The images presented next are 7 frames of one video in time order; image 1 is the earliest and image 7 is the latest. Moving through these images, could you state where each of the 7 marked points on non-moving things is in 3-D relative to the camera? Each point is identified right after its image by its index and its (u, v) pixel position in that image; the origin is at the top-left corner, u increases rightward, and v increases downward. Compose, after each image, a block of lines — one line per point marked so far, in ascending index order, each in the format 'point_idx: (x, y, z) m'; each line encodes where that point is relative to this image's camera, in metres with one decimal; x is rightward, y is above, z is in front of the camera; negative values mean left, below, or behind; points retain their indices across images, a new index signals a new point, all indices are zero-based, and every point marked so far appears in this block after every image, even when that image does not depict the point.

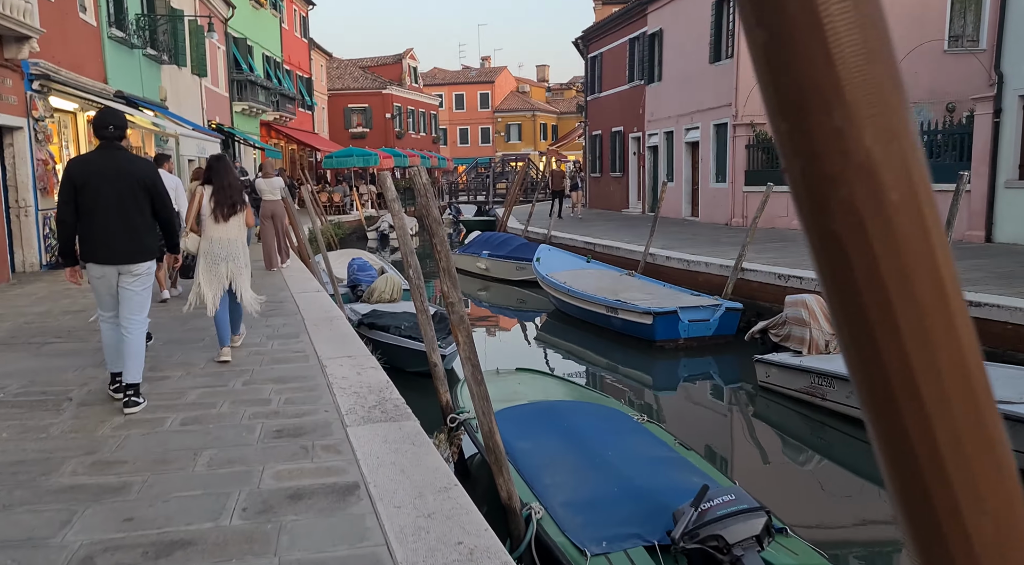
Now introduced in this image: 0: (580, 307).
0: (+1.0, -0.4, +11.8) m
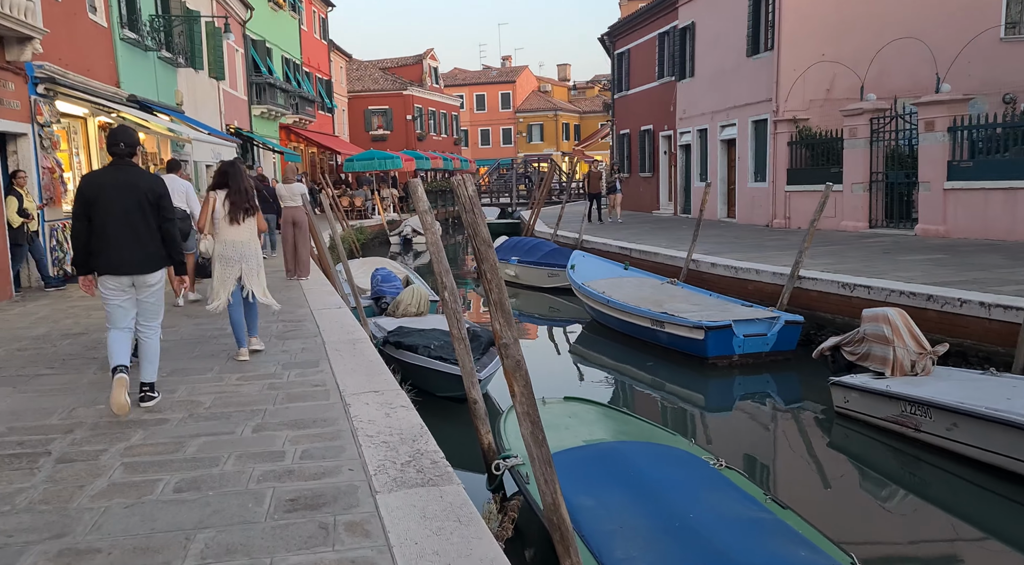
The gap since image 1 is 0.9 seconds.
0: (+1.5, -0.6, +11.0) m
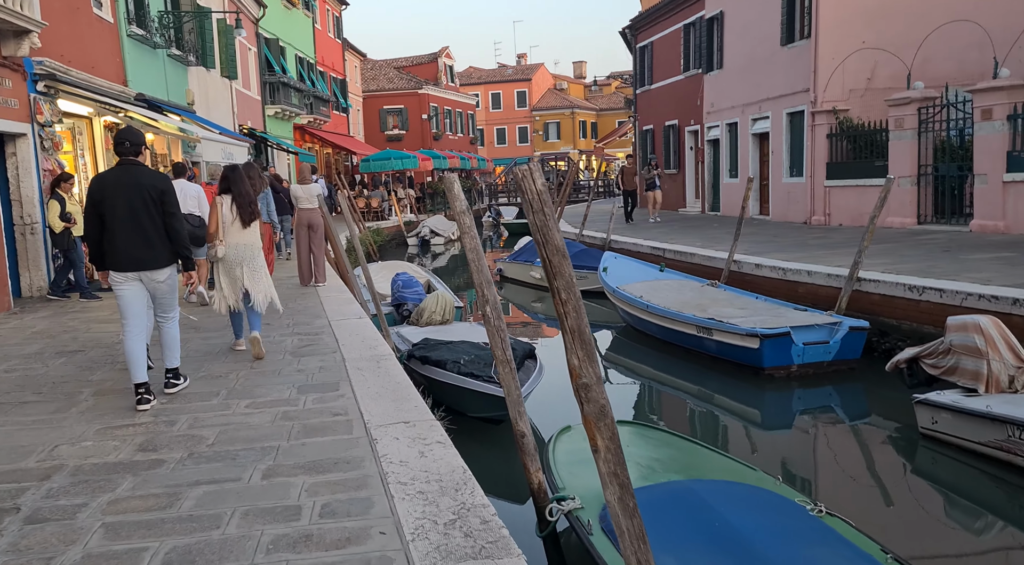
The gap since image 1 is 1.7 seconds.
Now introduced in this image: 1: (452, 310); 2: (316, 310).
0: (+1.9, -0.6, +10.2) m
1: (-0.8, -0.4, +10.7) m
2: (-2.2, -0.3, +8.7) m
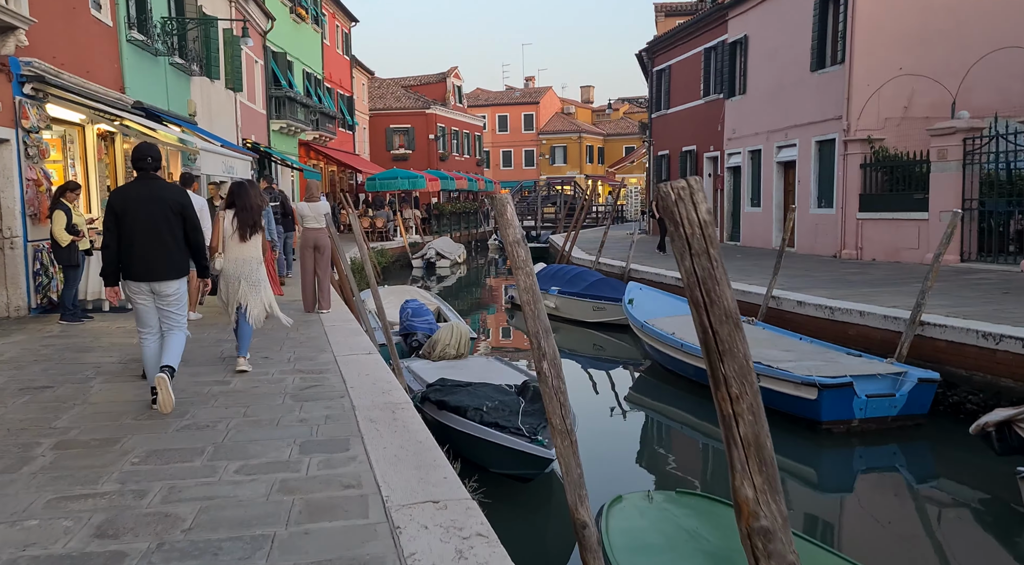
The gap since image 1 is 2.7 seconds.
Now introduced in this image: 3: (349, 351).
0: (+2.2, -1.0, +9.3) m
1: (-0.6, -0.7, +9.8) m
2: (-1.9, -0.6, +7.8) m
3: (-1.5, -0.6, +7.3) m
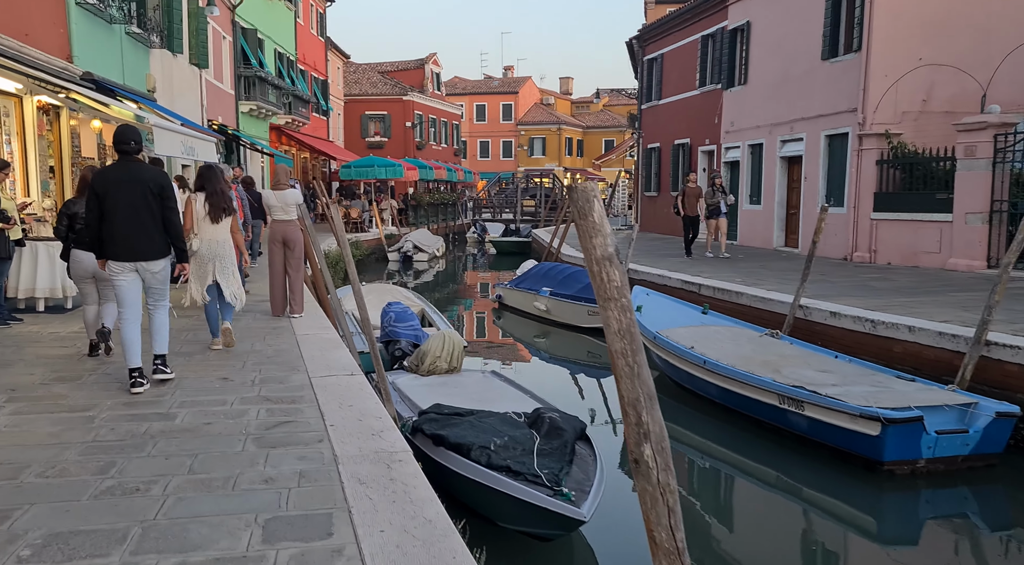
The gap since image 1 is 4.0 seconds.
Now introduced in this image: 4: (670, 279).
0: (+2.2, -1.1, +8.2) m
1: (-0.6, -0.8, +8.6) m
2: (-1.8, -0.6, +6.5) m
3: (-1.4, -0.7, +6.1) m
4: (+2.5, +0.1, +12.5) m
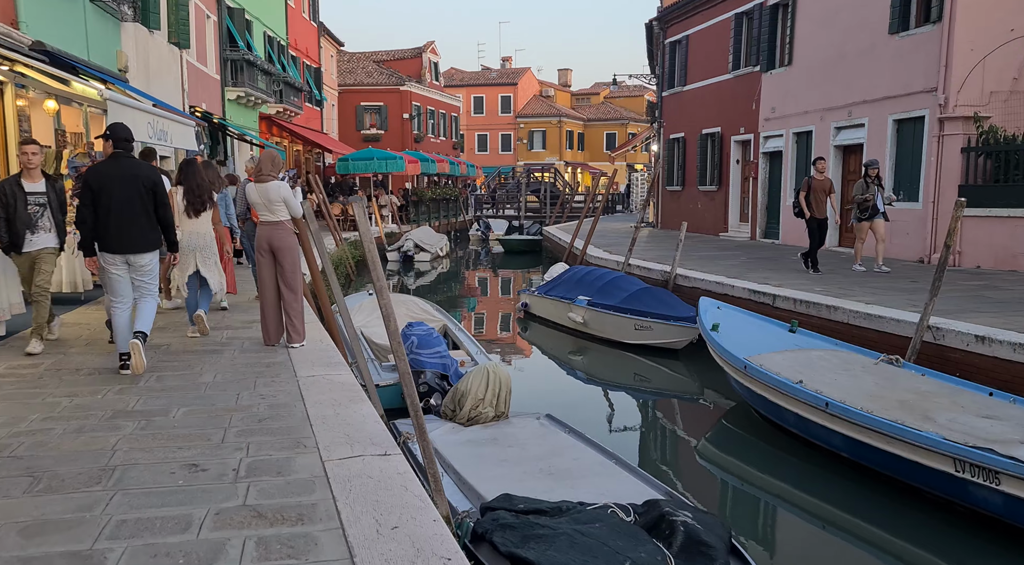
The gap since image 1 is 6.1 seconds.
0: (+2.7, -1.3, +6.3) m
1: (0.0, -0.9, +6.6) m
2: (-1.3, -0.8, +4.6) m
3: (-0.9, -0.9, +4.1) m
4: (+3.0, -0.1, +10.6) m
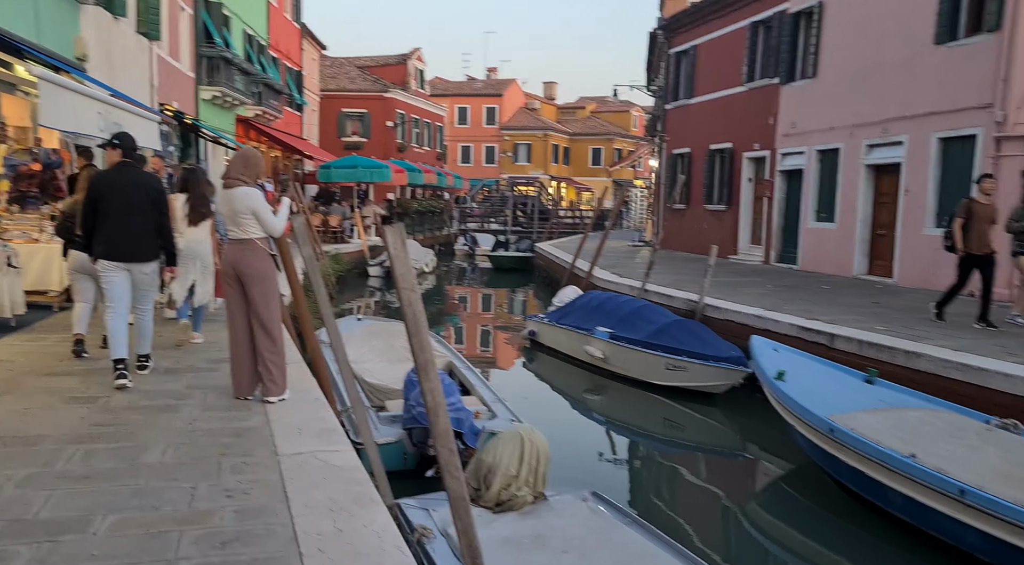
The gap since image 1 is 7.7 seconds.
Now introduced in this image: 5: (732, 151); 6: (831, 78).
0: (+3.0, -1.6, +4.8) m
1: (+0.3, -1.2, +5.1) m
2: (-0.9, -1.0, +3.0) m
3: (-0.5, -1.1, +2.6) m
4: (+3.2, -0.5, +9.2) m
5: (+5.3, +3.2, +19.1) m
6: (+6.2, +3.9, +15.3) m
